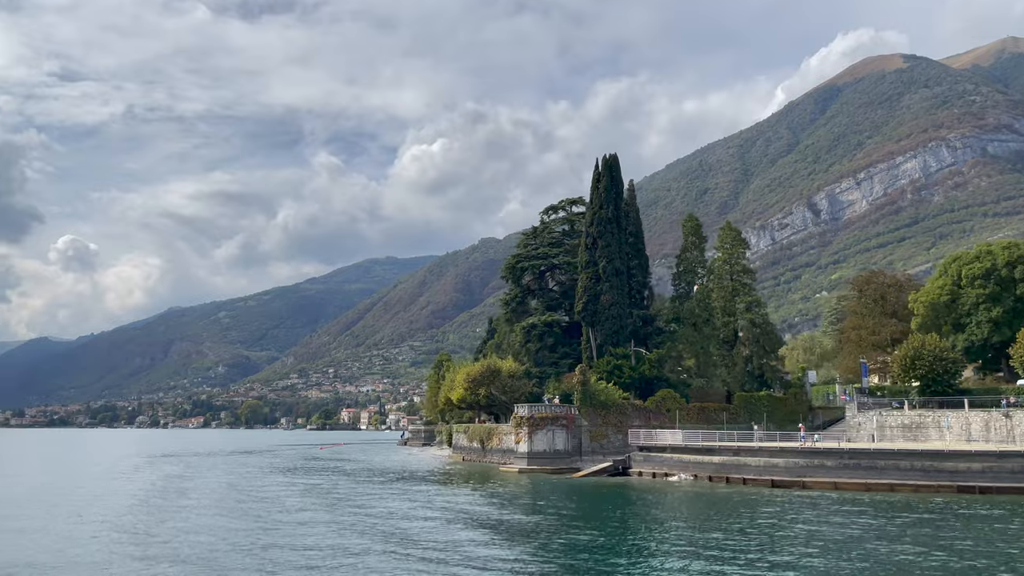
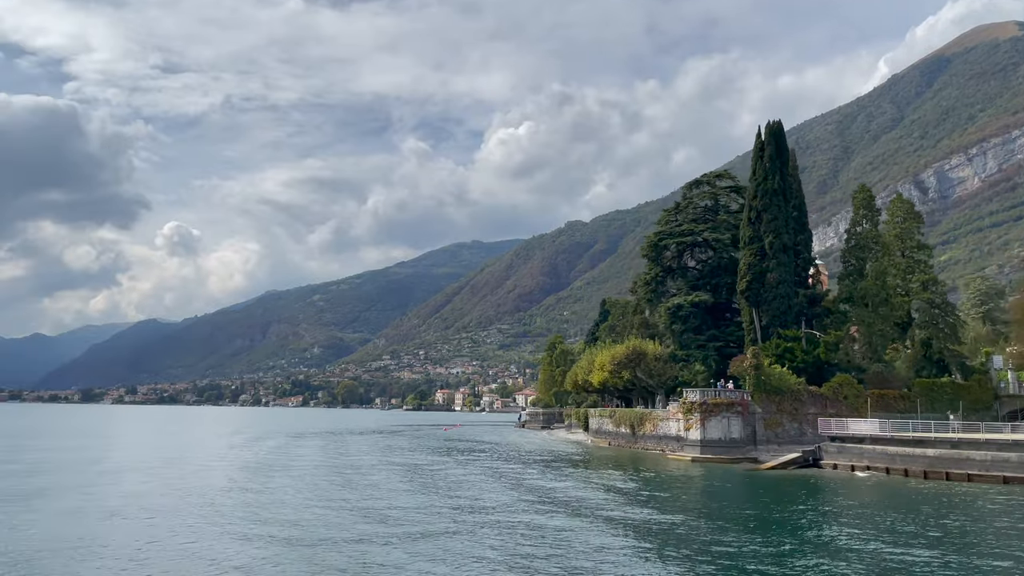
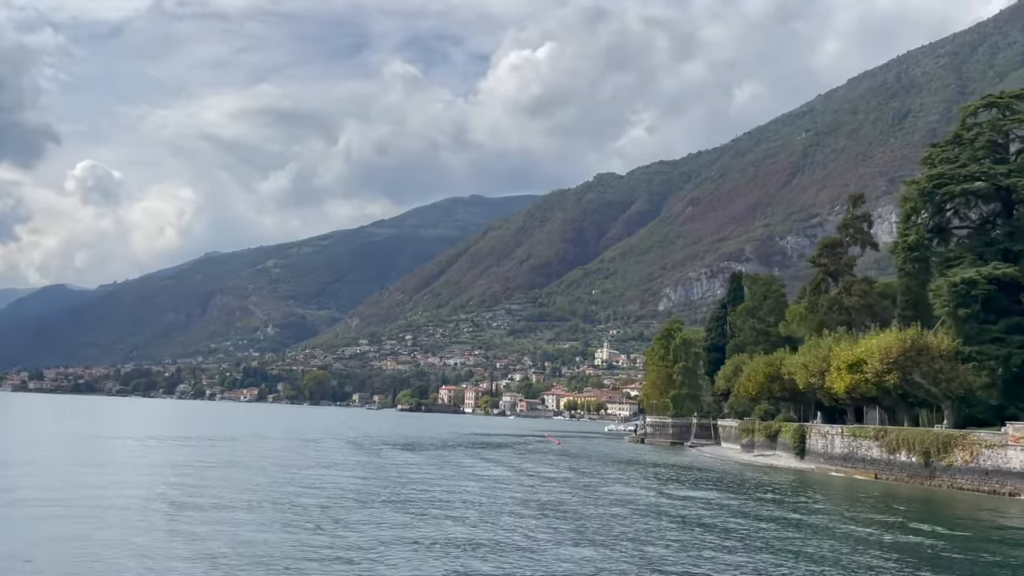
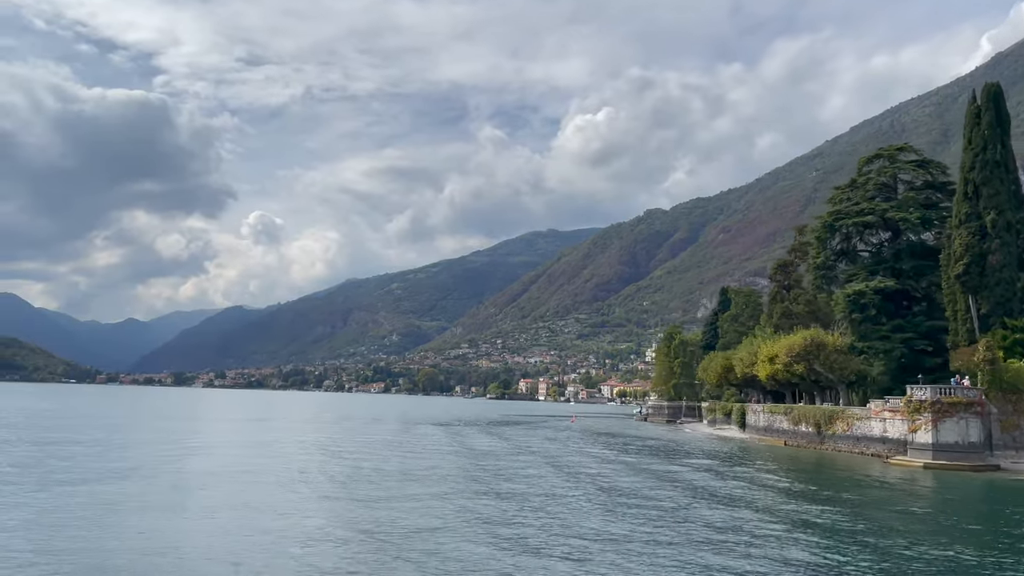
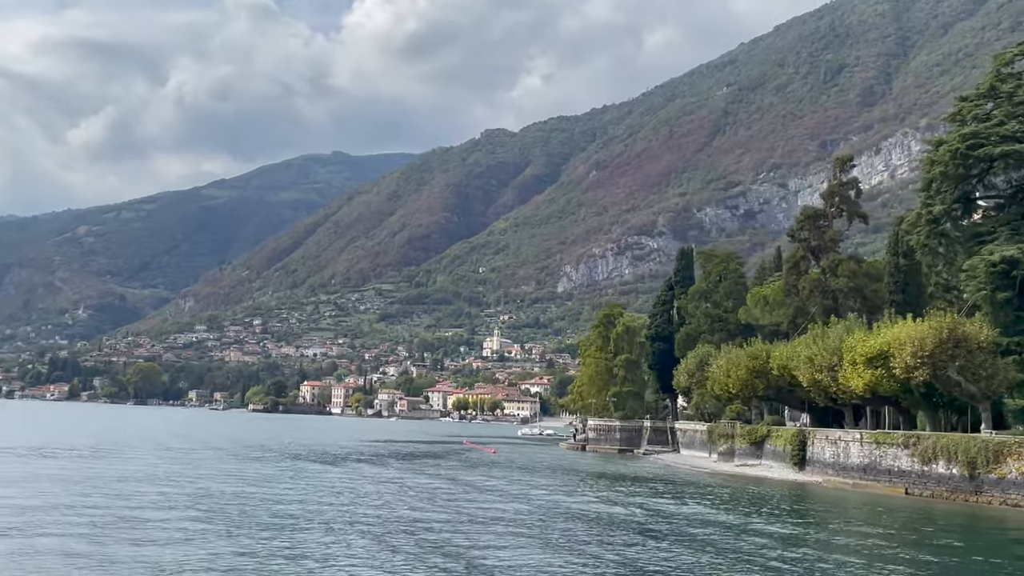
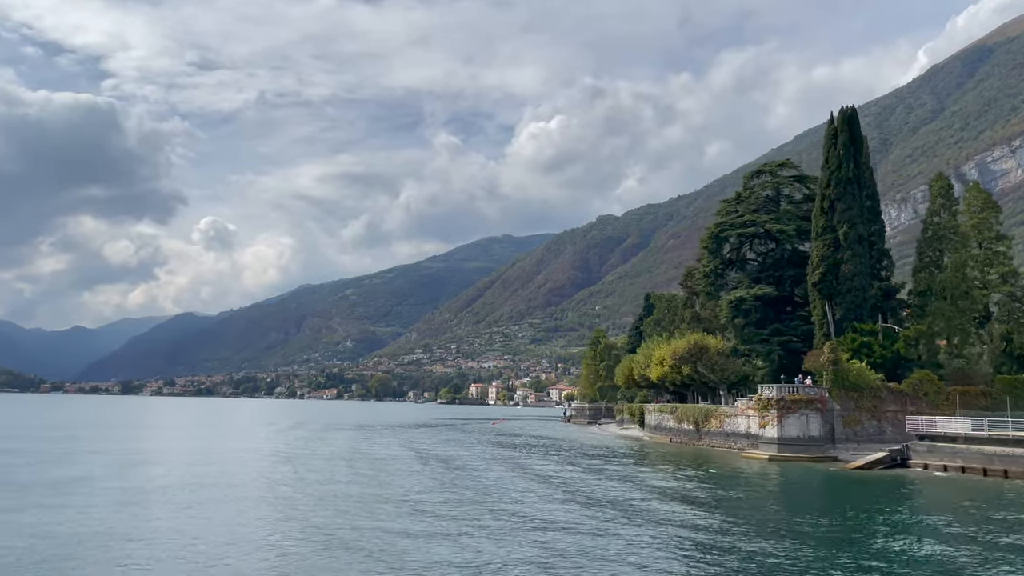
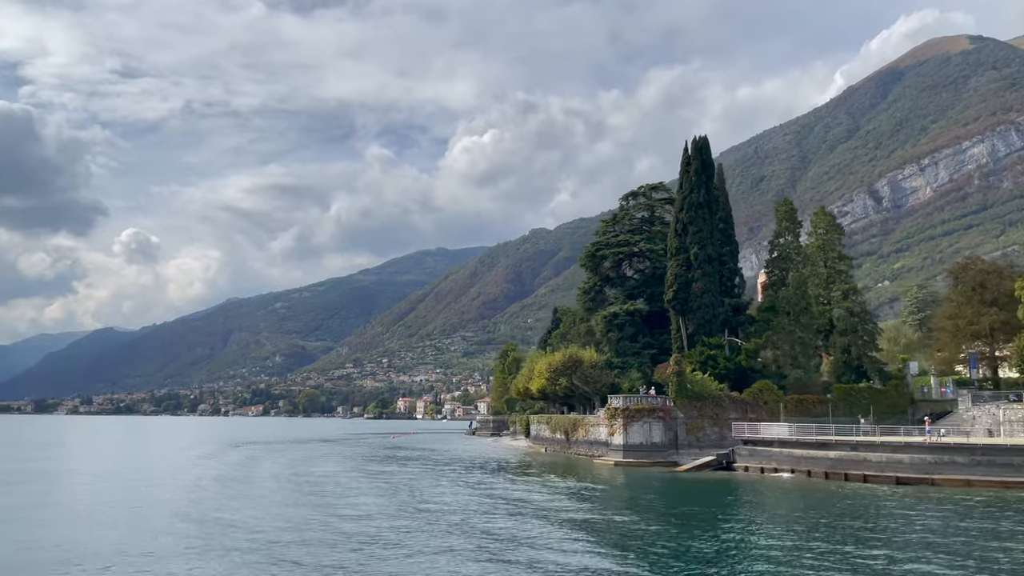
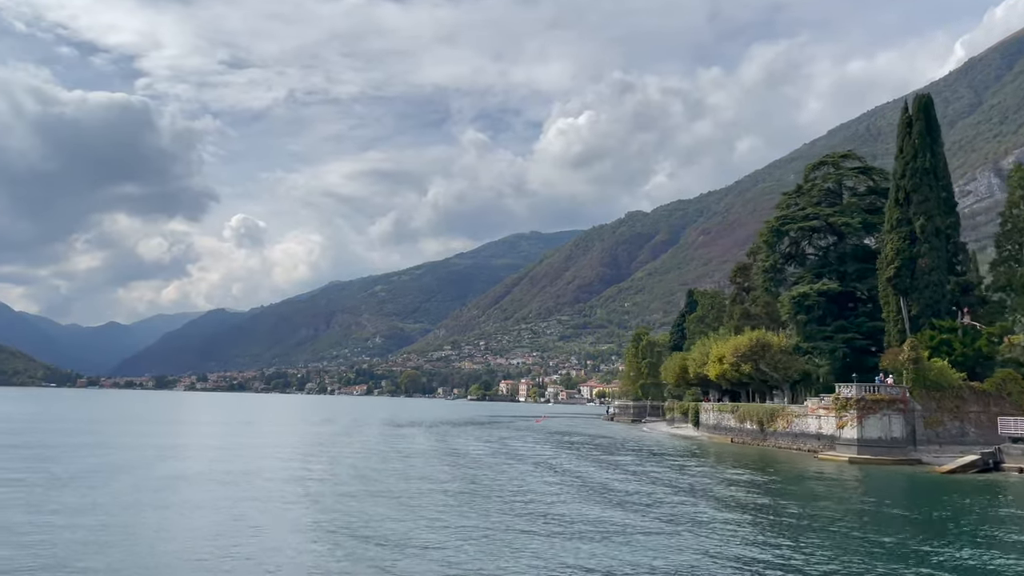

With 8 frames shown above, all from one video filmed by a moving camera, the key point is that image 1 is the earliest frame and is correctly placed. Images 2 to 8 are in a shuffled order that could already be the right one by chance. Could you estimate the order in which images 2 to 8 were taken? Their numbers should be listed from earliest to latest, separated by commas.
7, 2, 6, 8, 4, 3, 5
